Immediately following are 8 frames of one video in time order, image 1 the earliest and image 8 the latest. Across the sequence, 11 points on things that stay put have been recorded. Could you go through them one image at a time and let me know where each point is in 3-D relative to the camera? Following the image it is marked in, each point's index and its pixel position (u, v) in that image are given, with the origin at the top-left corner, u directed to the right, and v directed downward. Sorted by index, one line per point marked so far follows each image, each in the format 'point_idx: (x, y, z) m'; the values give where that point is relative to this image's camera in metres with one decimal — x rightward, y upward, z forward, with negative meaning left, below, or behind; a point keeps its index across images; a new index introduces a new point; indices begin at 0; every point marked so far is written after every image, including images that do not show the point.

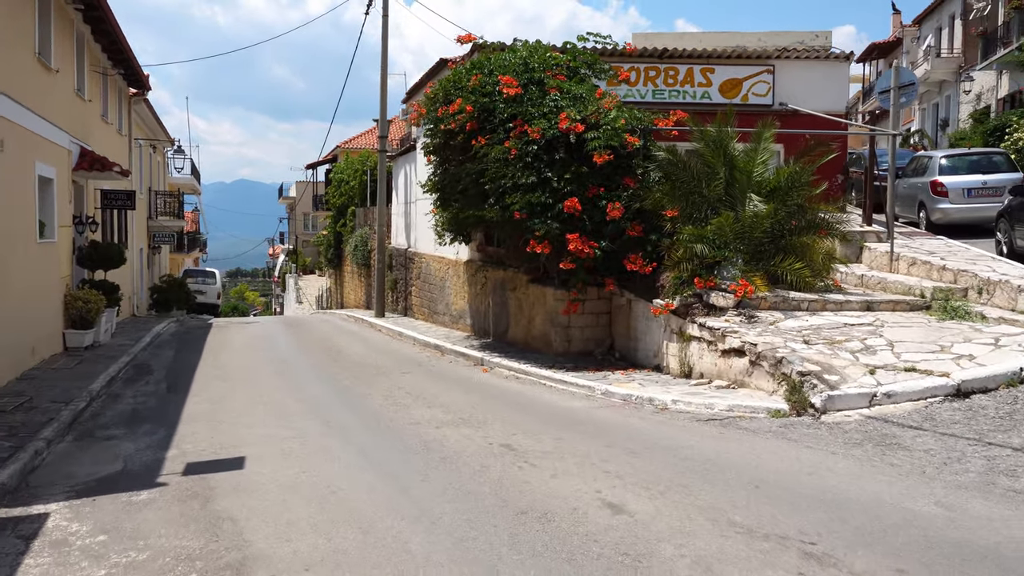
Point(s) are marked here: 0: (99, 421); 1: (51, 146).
0: (-4.1, -1.3, +9.0) m
1: (-7.1, +2.2, +13.9) m
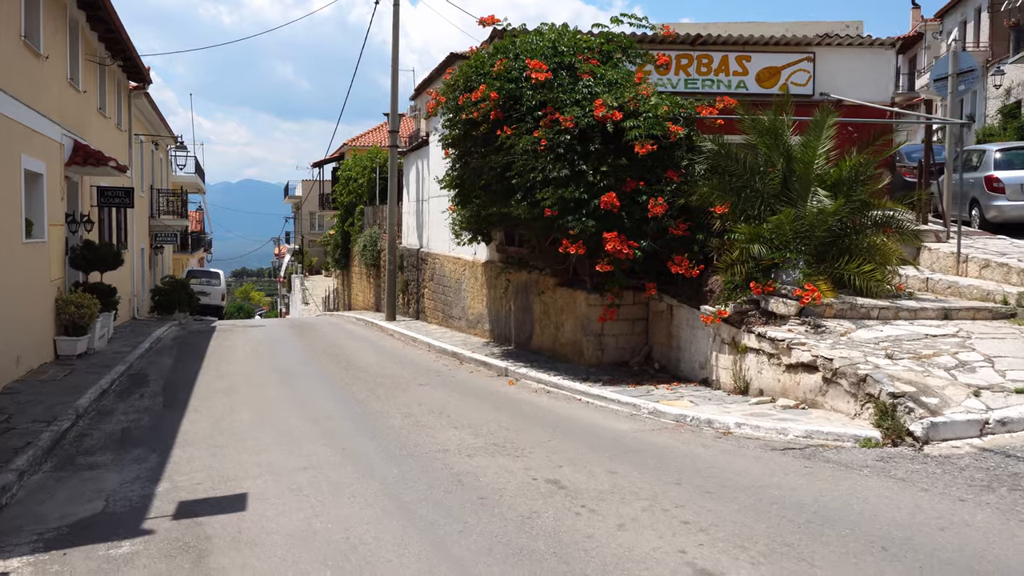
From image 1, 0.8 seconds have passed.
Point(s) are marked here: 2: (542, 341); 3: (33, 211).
0: (-3.8, -1.4, +7.9) m
1: (-6.8, +2.2, +12.9) m
2: (+0.4, -0.8, +12.7) m
3: (-6.8, +1.1, +12.7) m
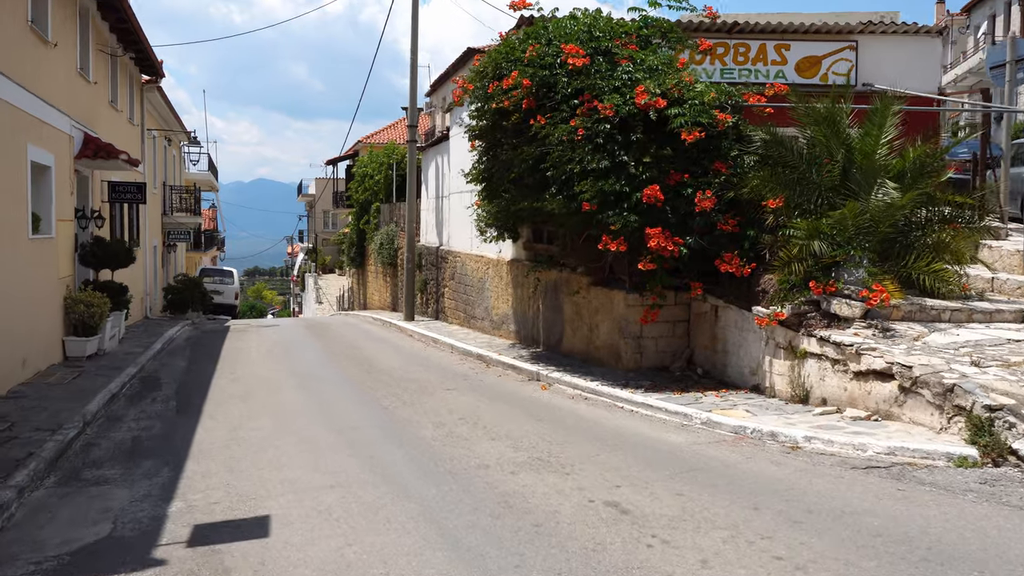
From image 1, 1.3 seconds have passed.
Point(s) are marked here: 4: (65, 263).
0: (-3.5, -1.4, +7.3) m
1: (-6.4, +2.2, +12.3) m
2: (+0.9, -0.7, +12.0) m
3: (-6.4, +1.1, +12.2) m
4: (-6.6, +0.4, +13.2) m
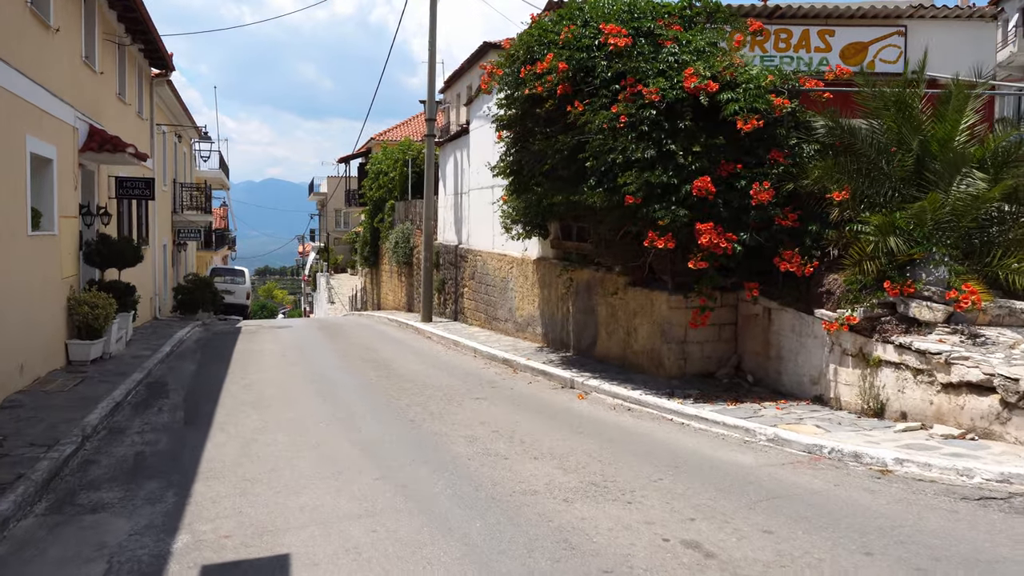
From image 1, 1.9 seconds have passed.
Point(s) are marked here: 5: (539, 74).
0: (-3.1, -1.4, +6.6) m
1: (-6.0, +2.2, +11.6) m
2: (+1.2, -0.8, +11.2) m
3: (-6.0, +1.1, +11.5) m
4: (-6.2, +0.4, +12.5) m
5: (+0.3, +2.4, +9.9) m
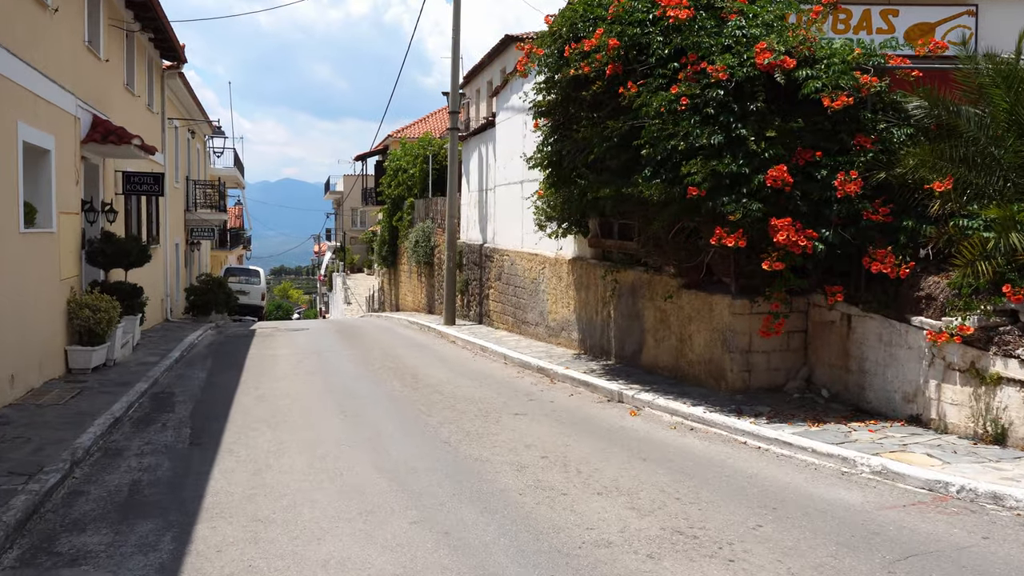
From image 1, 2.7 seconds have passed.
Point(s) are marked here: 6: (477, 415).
0: (-2.8, -1.4, +5.6) m
1: (-5.5, +2.2, +10.6) m
2: (+1.7, -0.8, +10.2) m
3: (-5.6, +1.1, +10.5) m
4: (-5.7, +0.3, +11.5) m
5: (+0.7, +2.4, +8.9) m
6: (-0.3, -1.2, +8.6) m
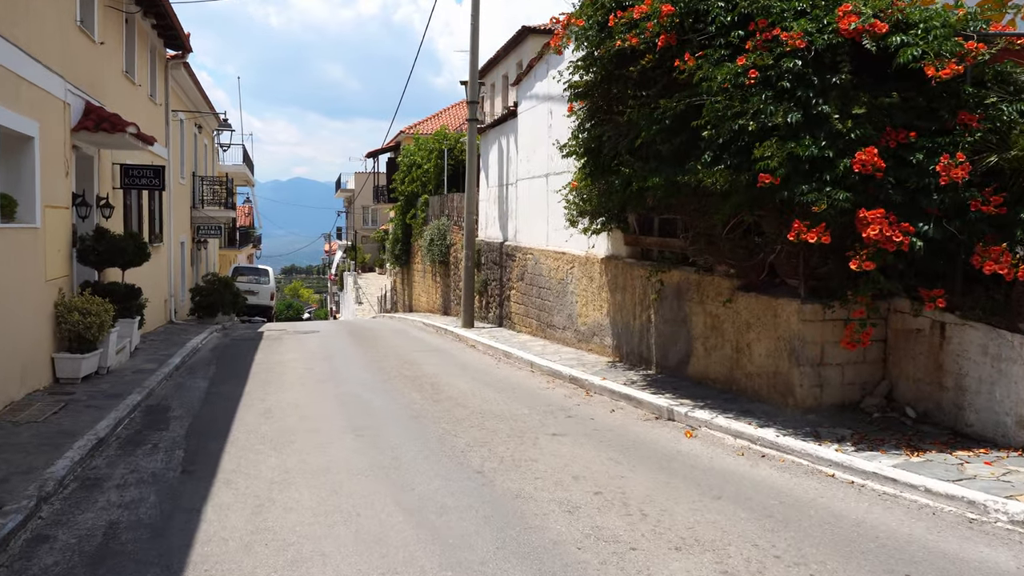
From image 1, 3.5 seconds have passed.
0: (-2.5, -1.4, +4.6) m
1: (-5.2, +2.1, +9.6) m
2: (+2.0, -0.8, +9.1) m
3: (-5.2, +1.1, +9.5) m
4: (-5.4, +0.3, +10.5) m
5: (+1.1, +2.3, +7.8) m
6: (0.0, -1.3, +7.5) m
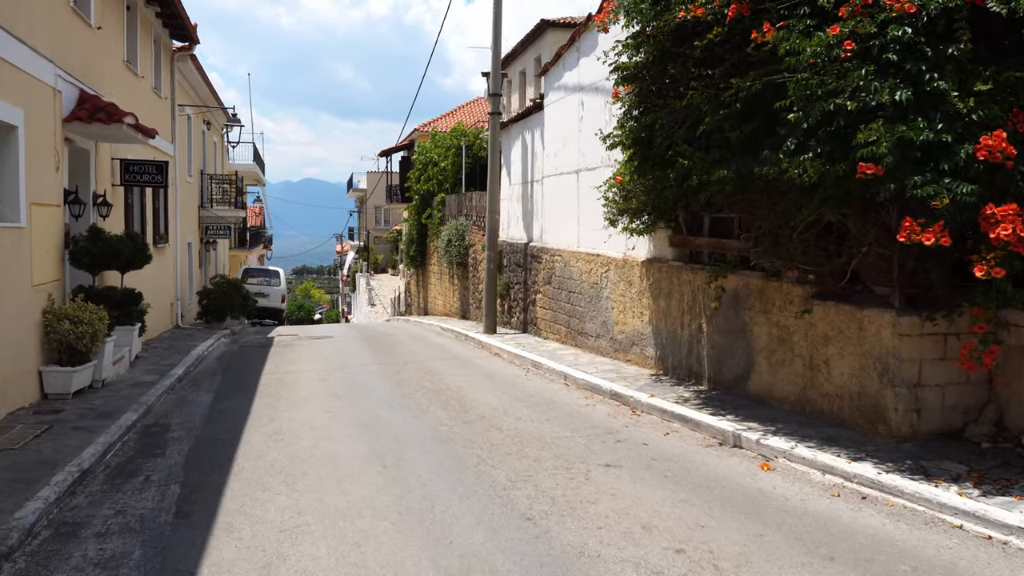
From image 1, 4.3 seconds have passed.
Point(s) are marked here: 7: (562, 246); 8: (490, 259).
0: (-2.2, -1.5, +3.6) m
1: (-4.8, +2.1, +8.7) m
2: (+2.4, -0.9, +8.0) m
3: (-4.9, +1.0, +8.5) m
4: (-5.0, +0.3, +9.5) m
5: (+1.4, +2.3, +6.8) m
6: (+0.3, -1.3, +6.5) m
7: (+0.8, +0.7, +14.3) m
8: (-0.4, +0.6, +16.8) m
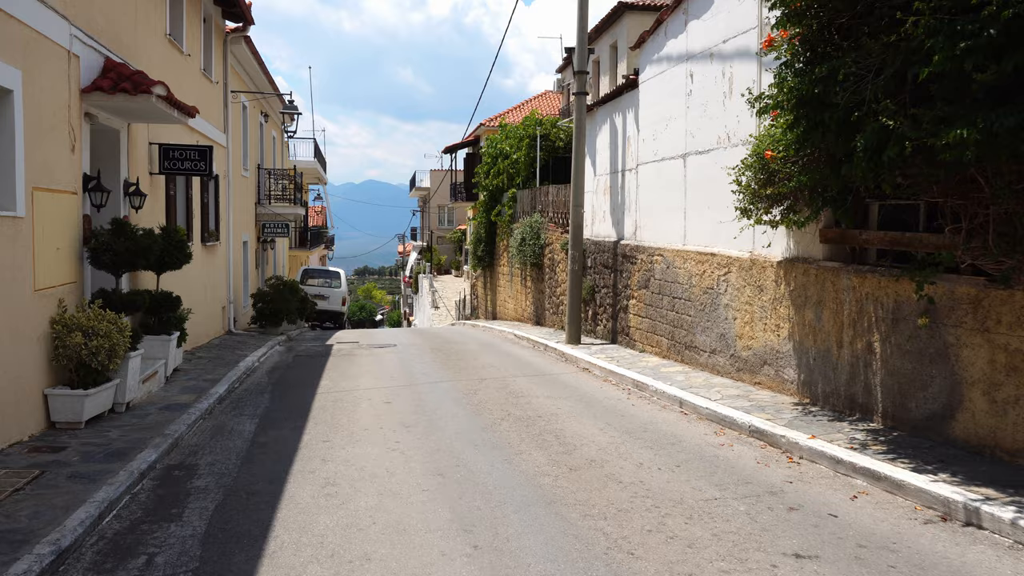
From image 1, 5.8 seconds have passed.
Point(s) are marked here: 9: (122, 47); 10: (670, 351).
0: (-1.6, -1.5, +1.7) m
1: (-3.9, +2.0, +7.0) m
2: (+3.2, -0.9, +5.9) m
3: (-3.9, +1.0, +6.8) m
4: (-4.0, +0.2, +7.9) m
5: (+2.2, +2.2, +4.7) m
6: (+1.1, -1.4, +4.5) m
7: (+2.1, +0.6, +12.2) m
8: (+1.0, +0.5, +14.8) m
9: (-4.3, +2.7, +10.0) m
10: (+2.1, -0.8, +11.9) m
